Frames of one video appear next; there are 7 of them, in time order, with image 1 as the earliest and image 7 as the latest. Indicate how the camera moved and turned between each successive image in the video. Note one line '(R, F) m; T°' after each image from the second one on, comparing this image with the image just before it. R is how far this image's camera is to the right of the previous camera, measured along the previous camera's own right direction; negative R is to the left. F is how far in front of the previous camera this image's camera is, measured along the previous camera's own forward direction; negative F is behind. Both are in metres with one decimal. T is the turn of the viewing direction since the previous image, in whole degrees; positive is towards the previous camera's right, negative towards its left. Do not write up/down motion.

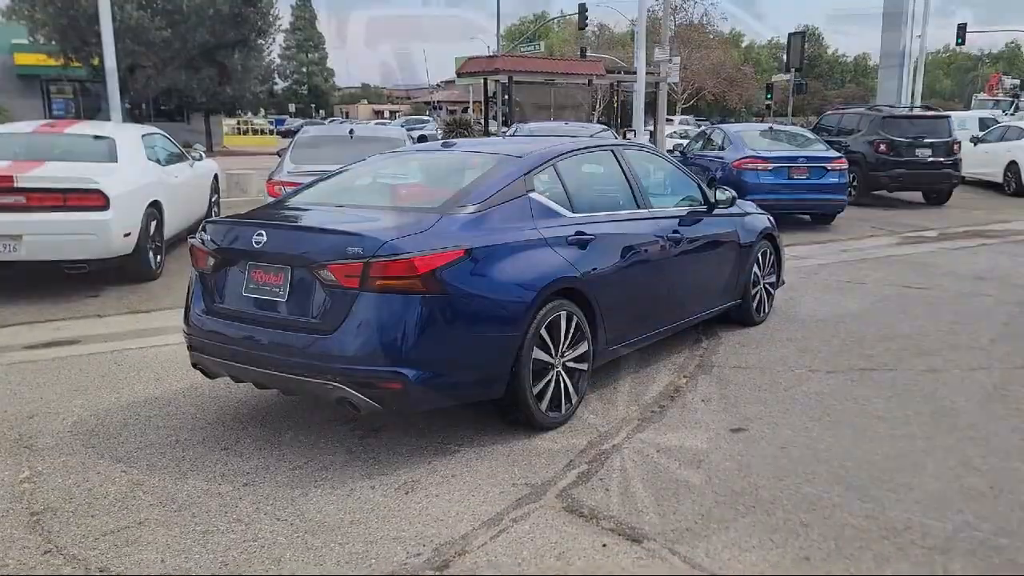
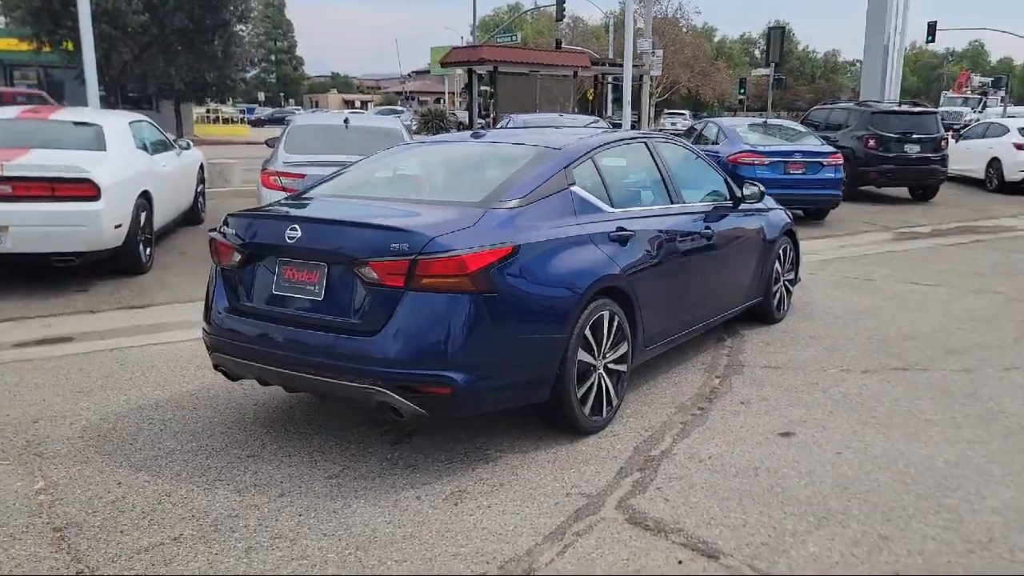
(-0.4, +0.2) m; +2°
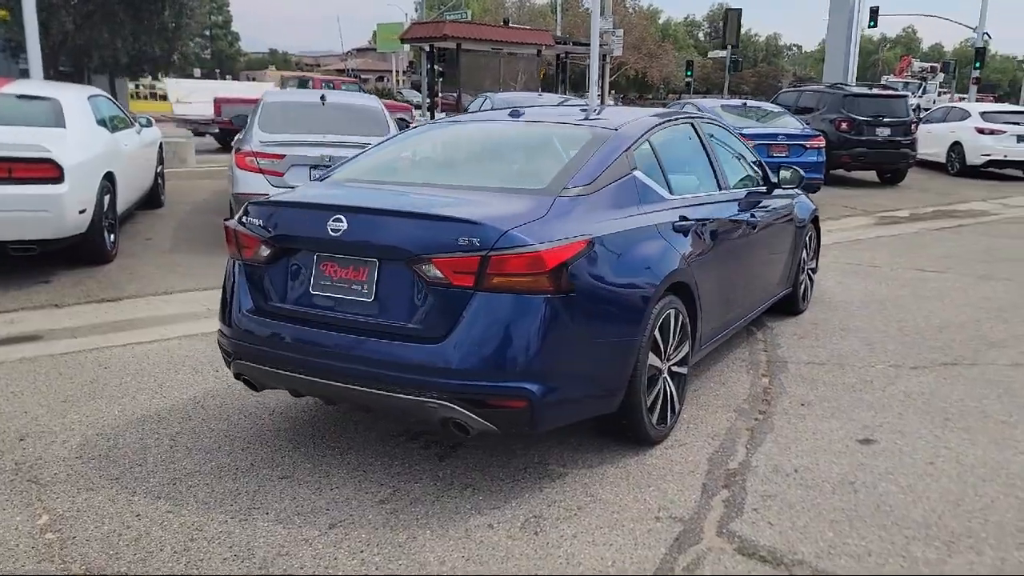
(-0.6, +0.5) m; +4°
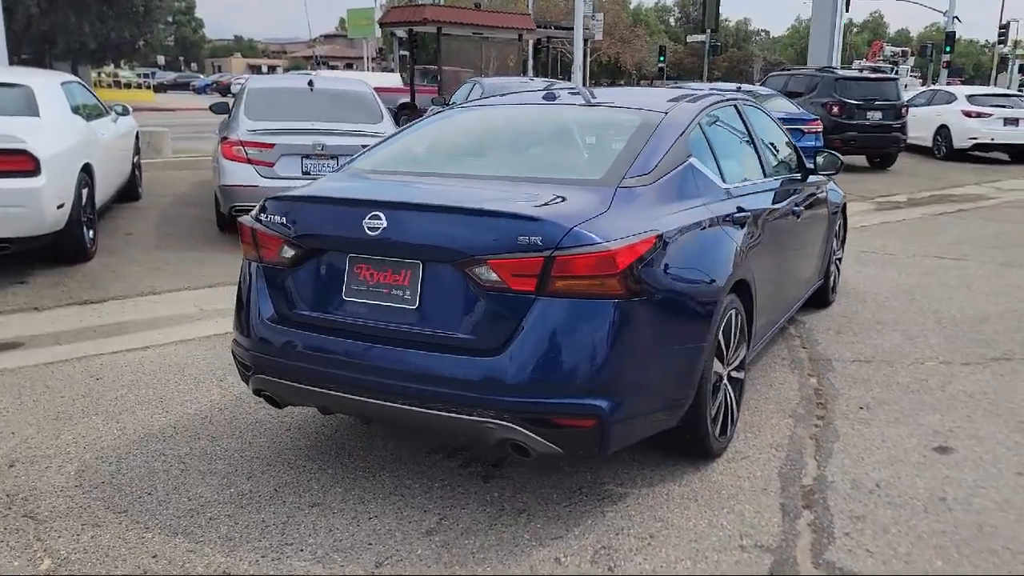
(-0.3, +0.4) m; +2°
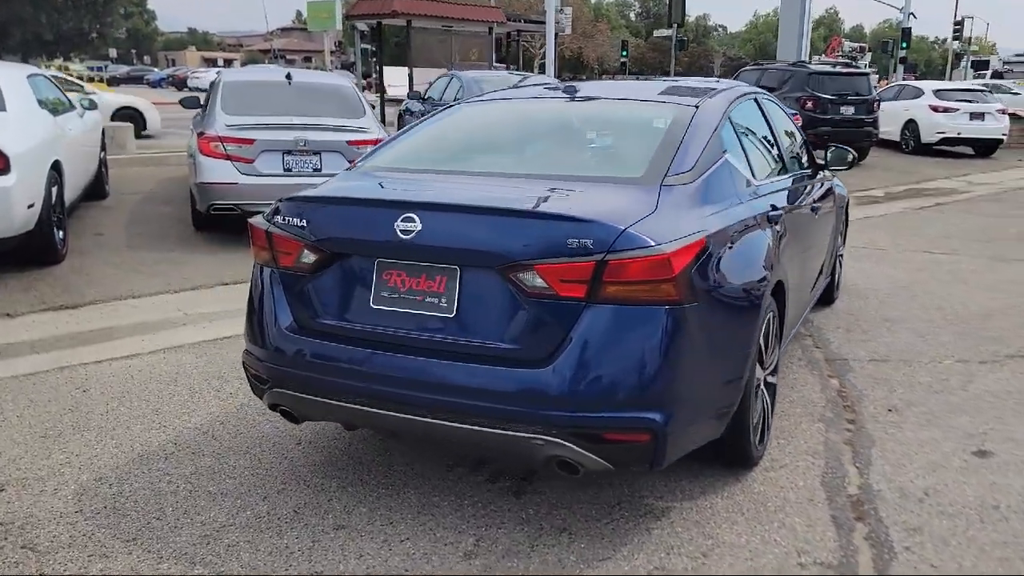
(-0.3, +0.2) m; +3°
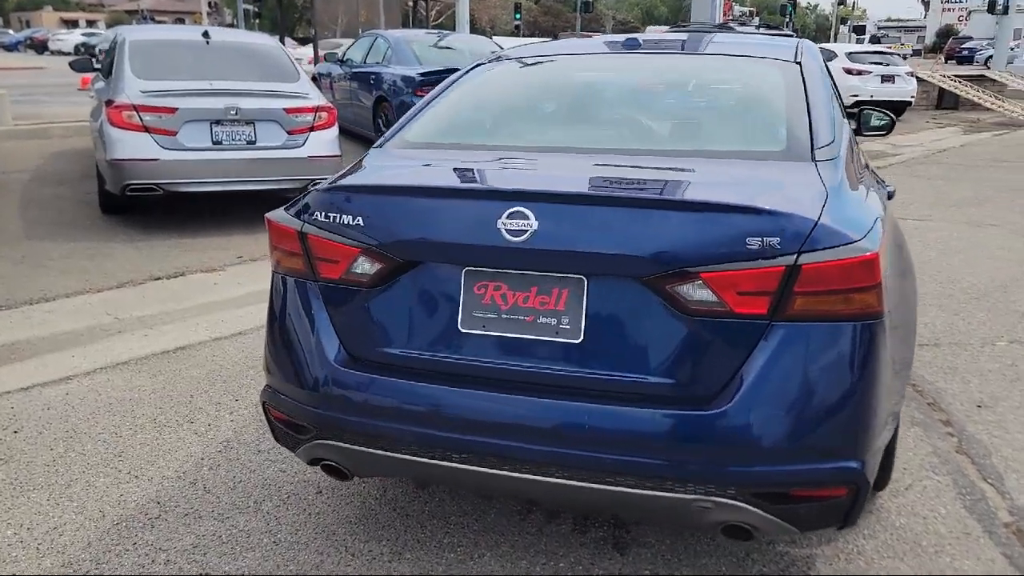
(-0.6, +0.8) m; +7°
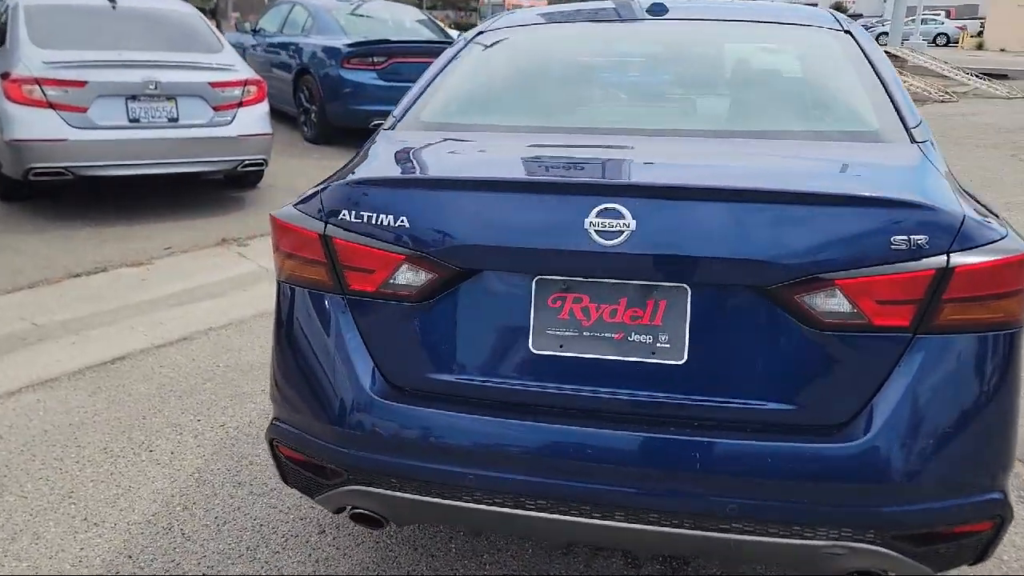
(-0.4, +0.4) m; +6°
